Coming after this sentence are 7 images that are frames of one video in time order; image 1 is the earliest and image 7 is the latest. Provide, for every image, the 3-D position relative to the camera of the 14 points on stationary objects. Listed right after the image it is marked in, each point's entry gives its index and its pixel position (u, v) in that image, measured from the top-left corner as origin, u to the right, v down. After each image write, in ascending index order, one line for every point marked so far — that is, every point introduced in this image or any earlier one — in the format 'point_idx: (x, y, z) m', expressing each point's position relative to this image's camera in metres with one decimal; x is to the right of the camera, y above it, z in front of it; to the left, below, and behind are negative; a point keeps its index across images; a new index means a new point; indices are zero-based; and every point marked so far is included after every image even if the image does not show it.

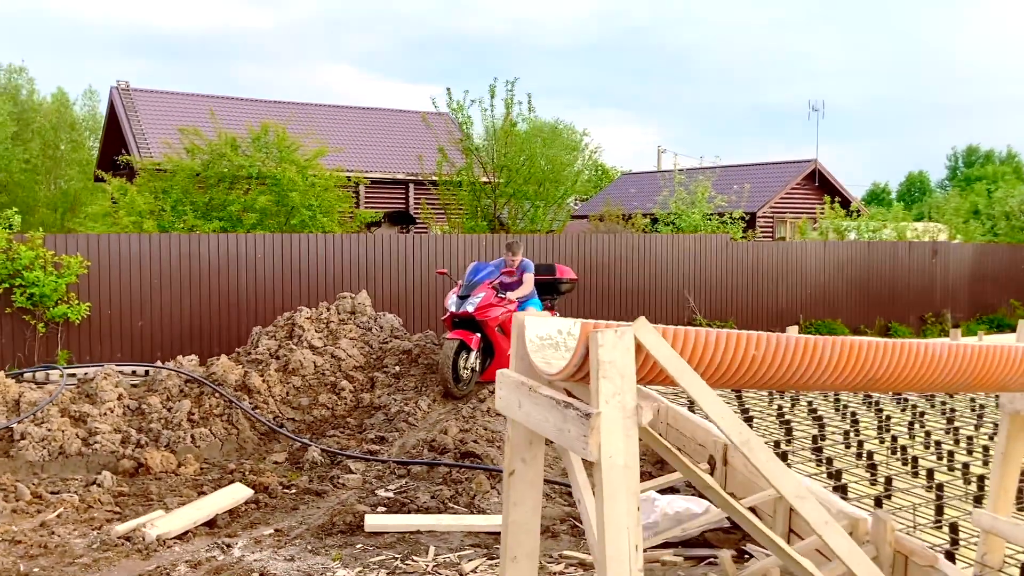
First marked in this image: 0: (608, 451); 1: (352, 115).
0: (+0.3, -0.5, +3.0) m
1: (-3.2, +3.4, +19.1) m
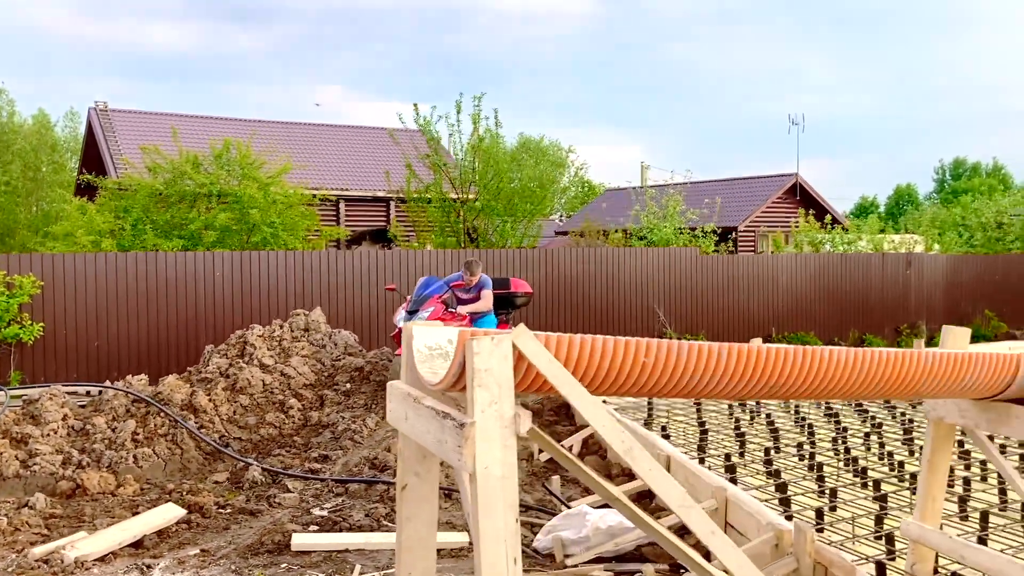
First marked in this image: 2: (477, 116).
0: (-0.1, -0.5, +2.9) m
1: (-3.7, +3.0, +19.1) m
2: (-0.5, +2.6, +14.5) m
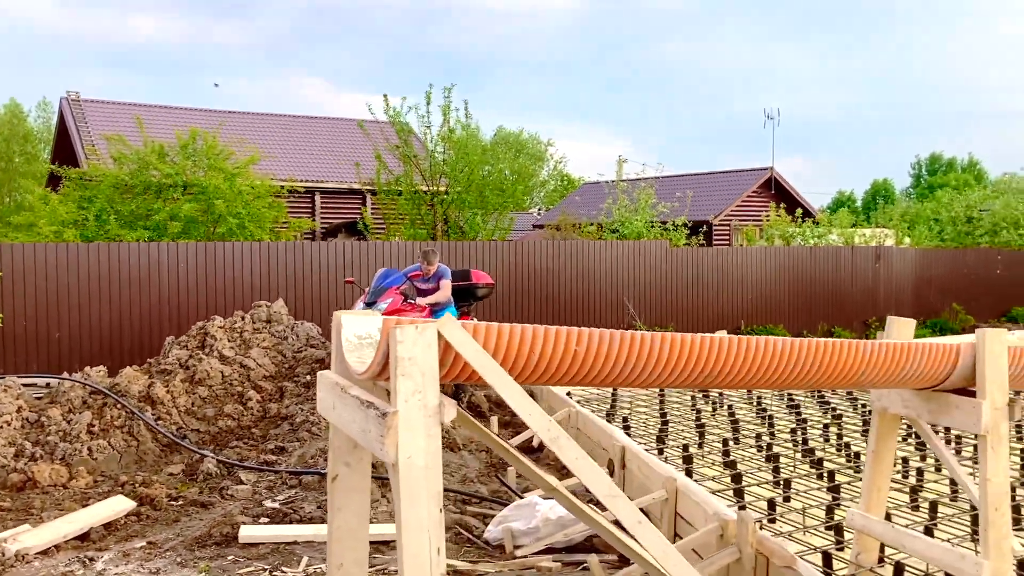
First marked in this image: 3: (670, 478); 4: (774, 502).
0: (-0.3, -0.5, +2.9) m
1: (-4.3, +3.2, +19.0) m
2: (-1.0, +2.8, +14.5) m
3: (+0.9, -1.1, +5.5) m
4: (+1.6, -1.3, +5.8) m
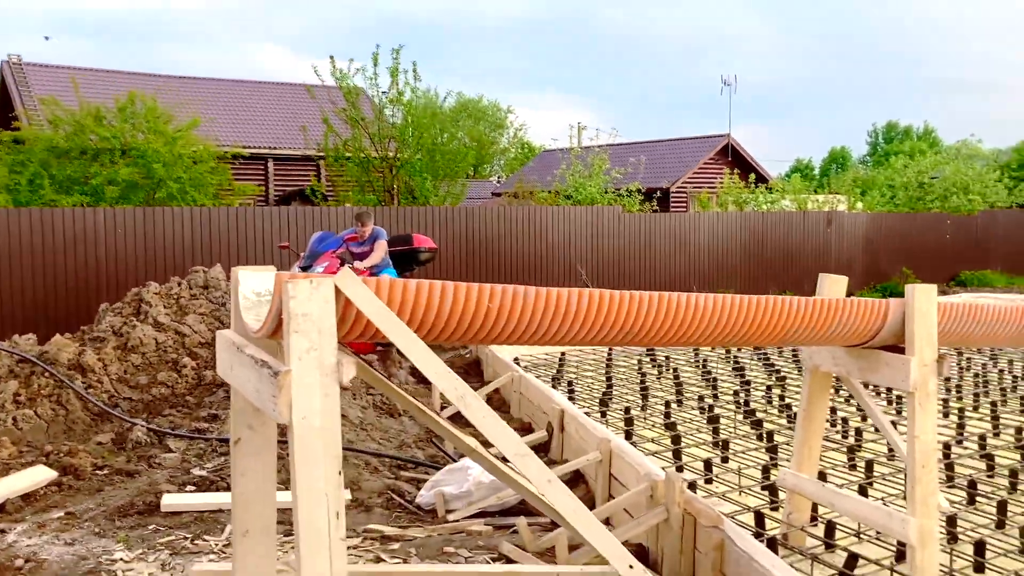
0: (-0.6, -0.4, +2.7) m
1: (-5.2, +3.8, +18.5) m
2: (-1.8, +3.3, +14.2) m
3: (+0.5, -0.9, +5.4) m
4: (+1.2, -1.1, +5.8) m
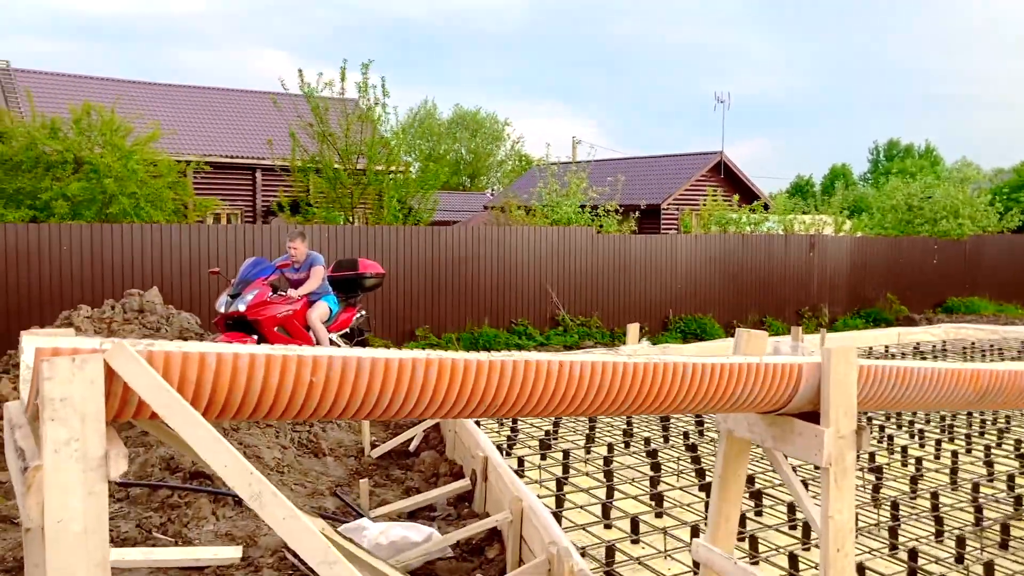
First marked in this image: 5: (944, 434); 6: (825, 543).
0: (-1.1, -0.6, +2.3) m
1: (-5.6, +3.5, +18.2) m
2: (-2.2, +3.0, +13.8) m
3: (0.0, -1.1, +5.0) m
4: (+0.7, -1.3, +5.4) m
5: (+3.5, -1.2, +7.8) m
6: (+1.2, -1.0, +3.7) m
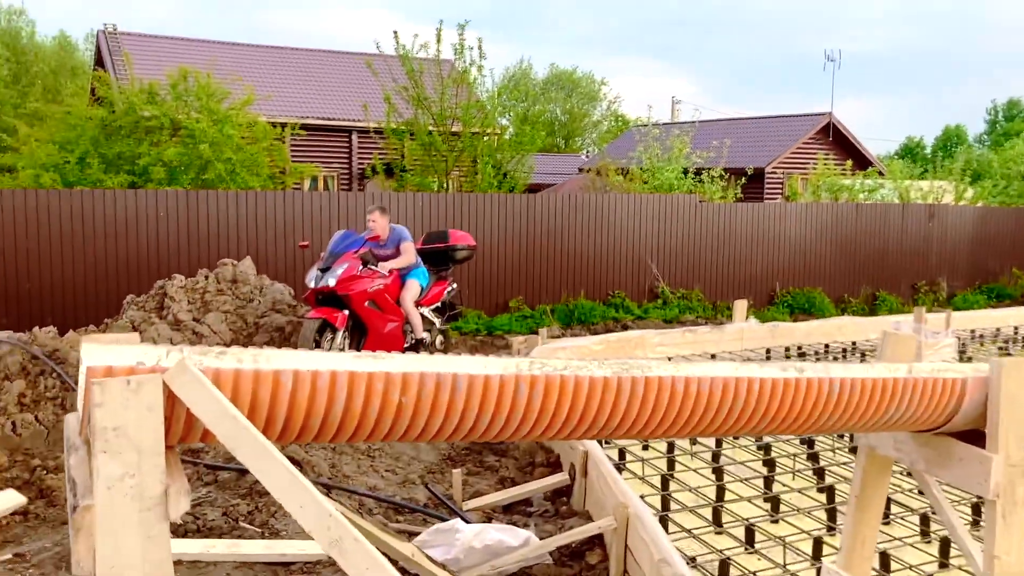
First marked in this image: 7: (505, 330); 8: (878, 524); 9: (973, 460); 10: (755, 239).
0: (-0.9, -0.6, +2.0) m
1: (-3.7, +4.2, +18.1) m
2: (-0.7, +3.4, +13.4) m
3: (+0.5, -1.0, +4.6) m
4: (+1.2, -1.3, +4.9) m
5: (+4.3, -1.1, +7.0) m
6: (+1.6, -1.0, +3.2) m
7: (-0.1, -0.5, +11.5) m
8: (+1.5, -0.9, +3.8) m
9: (+1.6, -0.6, +3.2) m
10: (+3.6, +0.7, +14.0) m
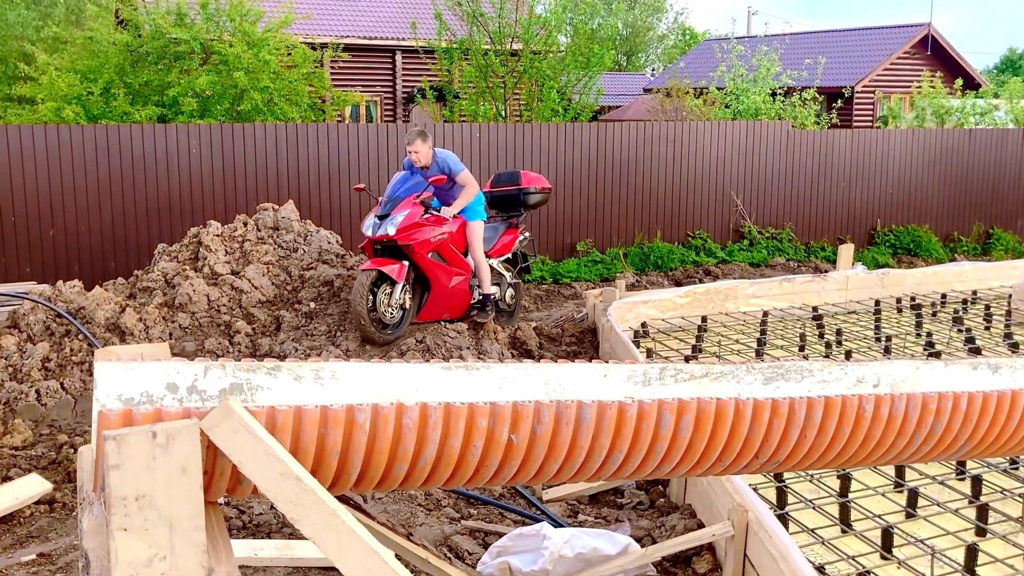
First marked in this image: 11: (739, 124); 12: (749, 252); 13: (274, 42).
0: (-0.7, -0.7, +1.1) m
1: (-2.5, +5.4, +16.9) m
2: (+0.2, +4.2, +12.1) m
3: (+0.9, -0.9, +3.6) m
4: (+1.6, -1.1, +3.9) m
5: (+4.8, -0.8, +5.8) m
6: (+1.9, -1.0, +2.2) m
7: (+0.7, +0.1, +10.5) m
8: (+1.8, -0.9, +2.8) m
9: (+1.8, -0.6, +2.1) m
10: (+4.5, +1.6, +12.7) m
11: (+2.8, +2.0, +12.0) m
12: (+3.0, +0.5, +11.8) m
13: (-2.7, +2.9, +11.1) m
